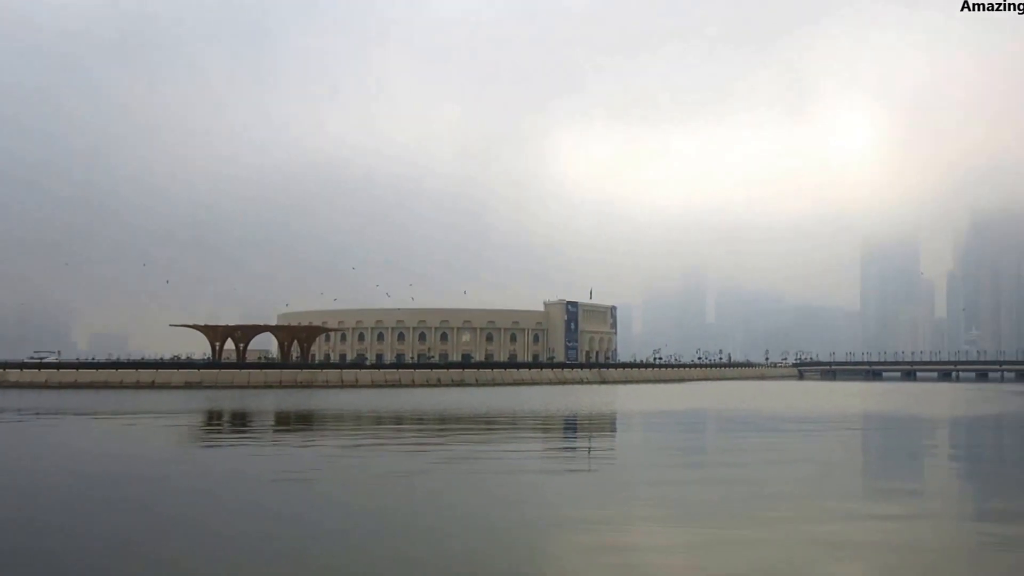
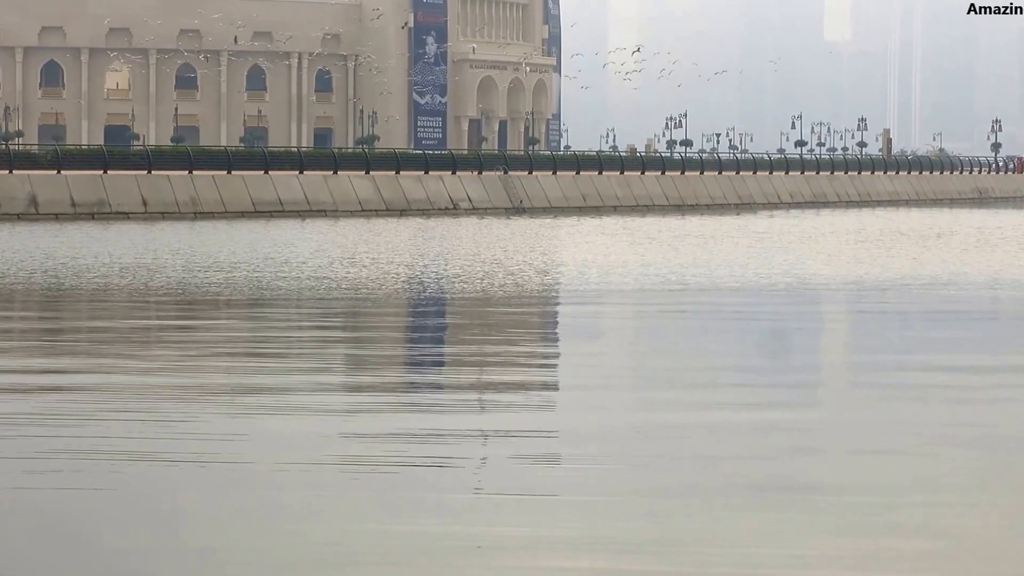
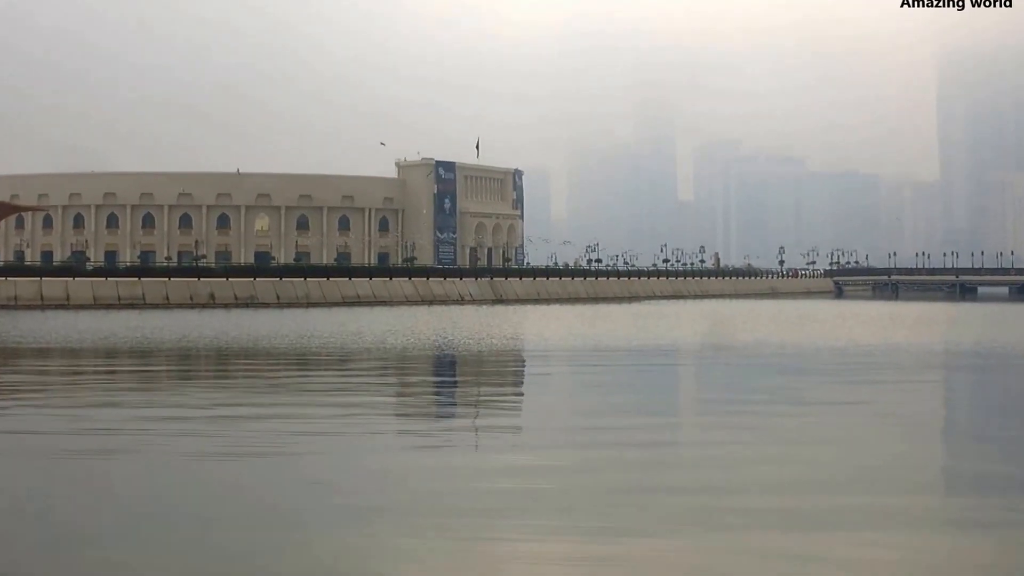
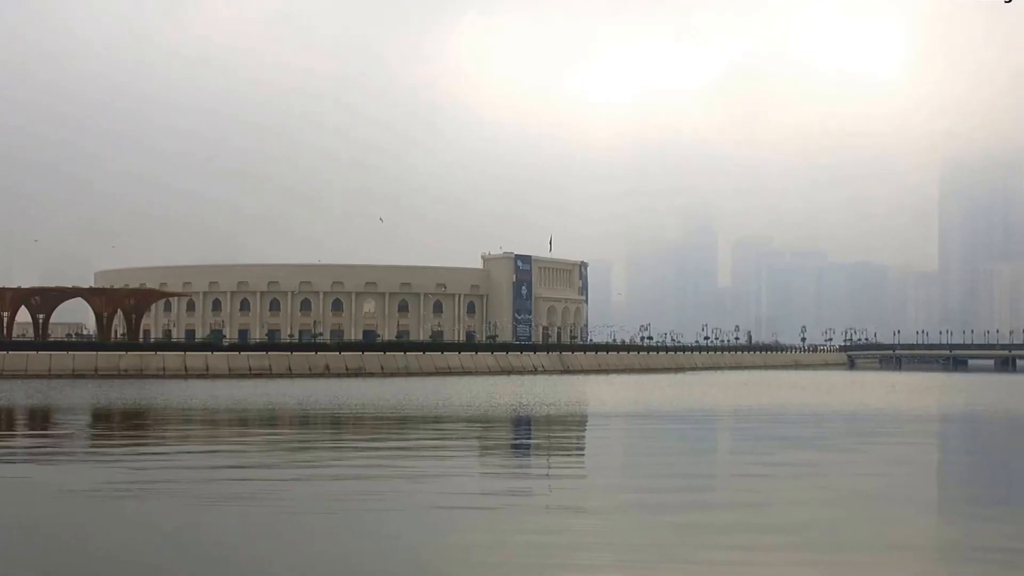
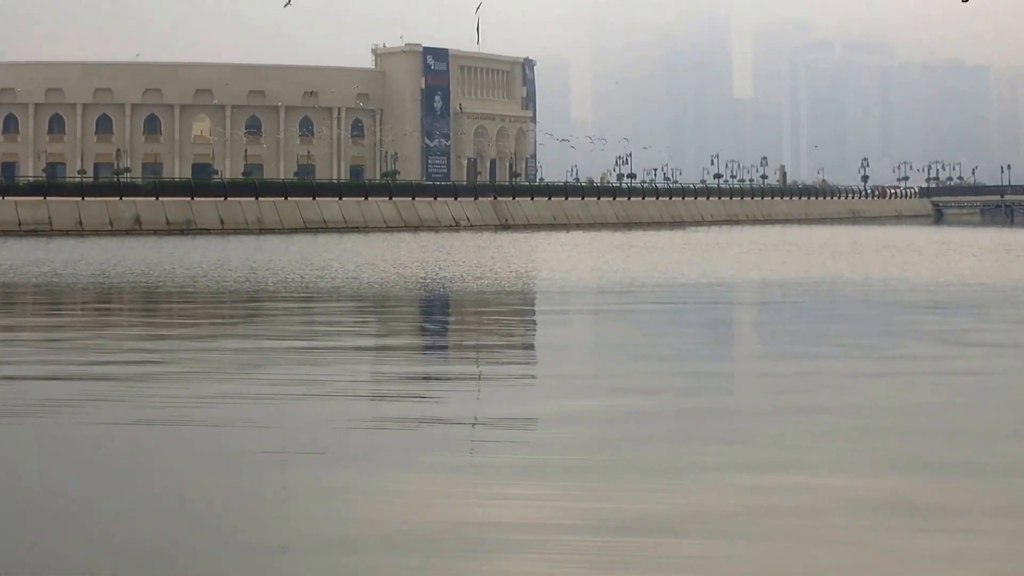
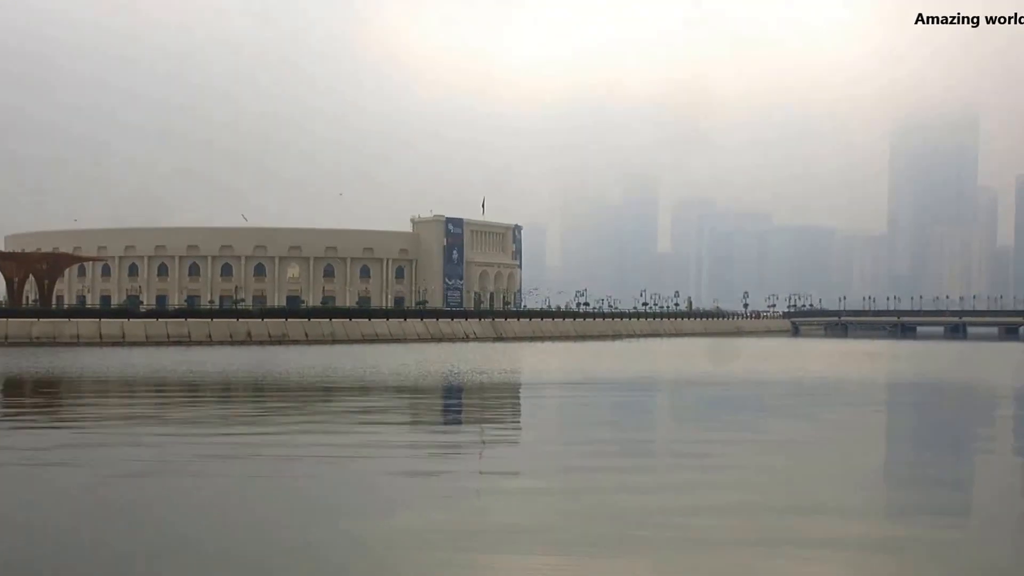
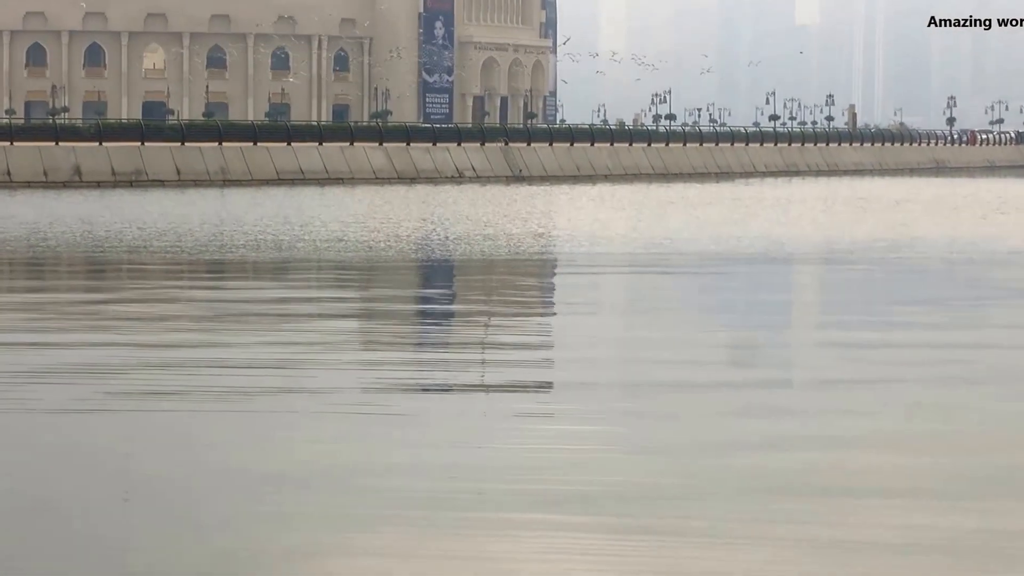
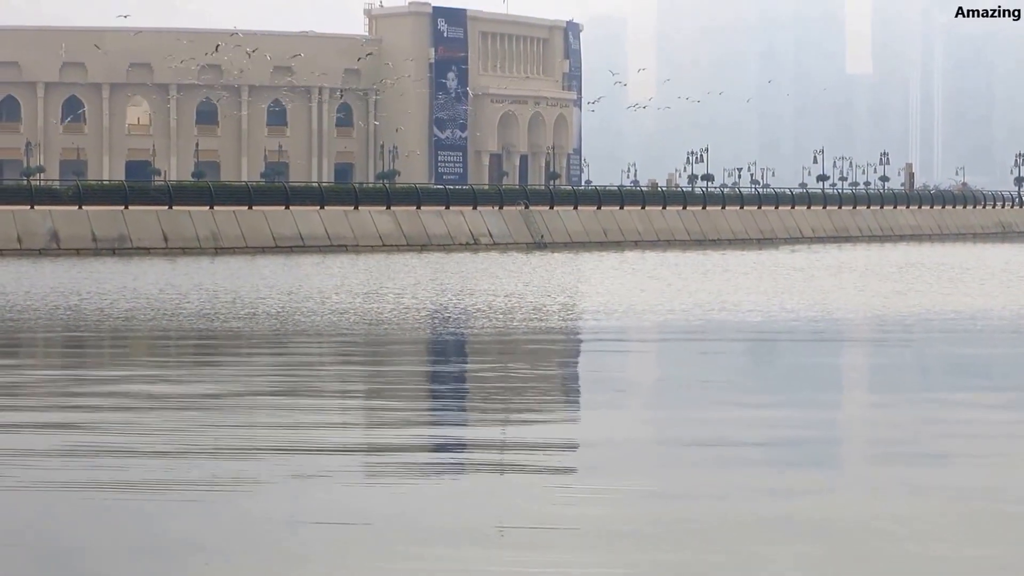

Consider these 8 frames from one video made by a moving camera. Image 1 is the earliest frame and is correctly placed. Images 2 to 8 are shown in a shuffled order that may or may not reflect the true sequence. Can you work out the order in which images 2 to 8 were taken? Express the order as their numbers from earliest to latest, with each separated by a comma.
4, 6, 3, 5, 7, 2, 8
